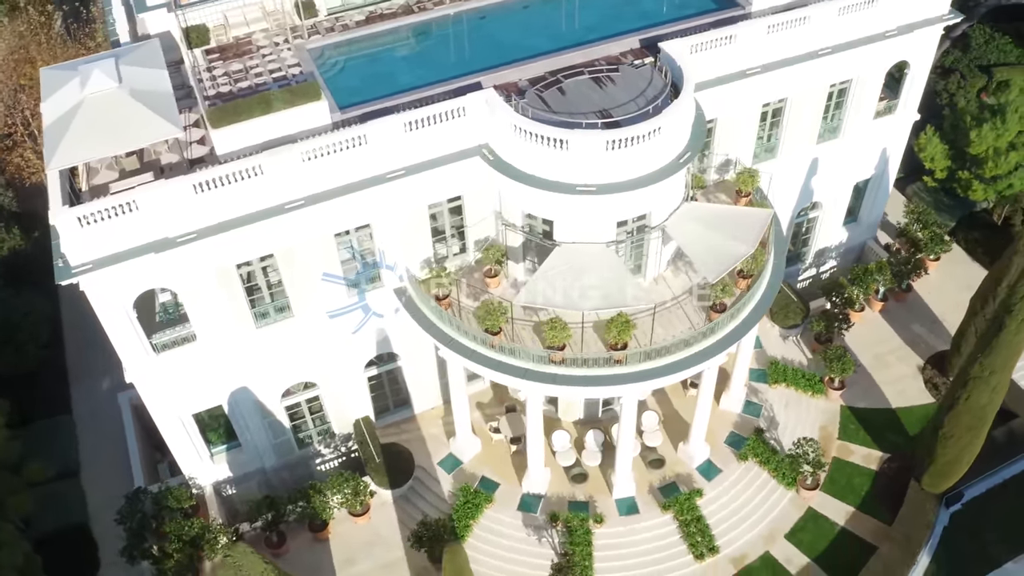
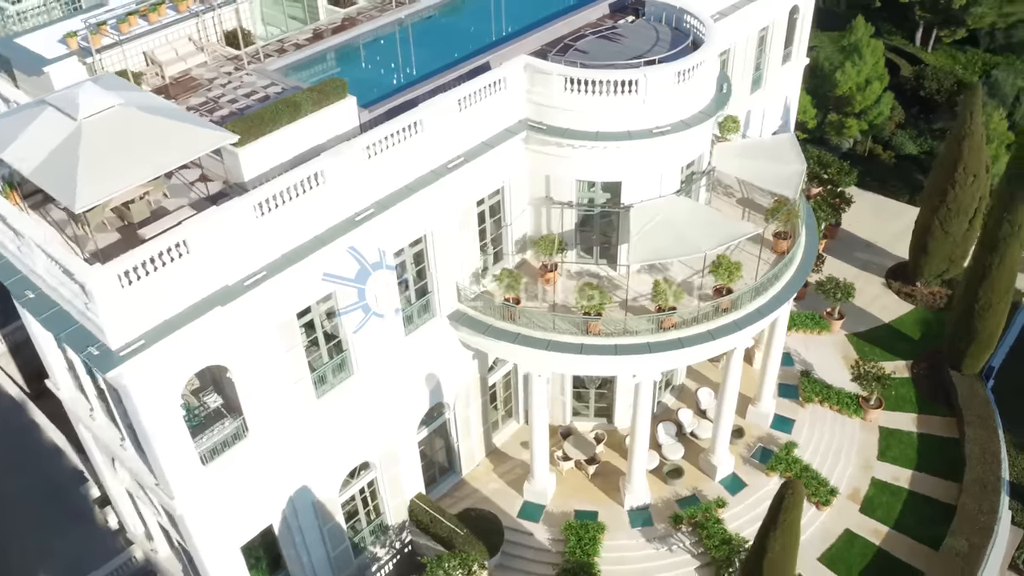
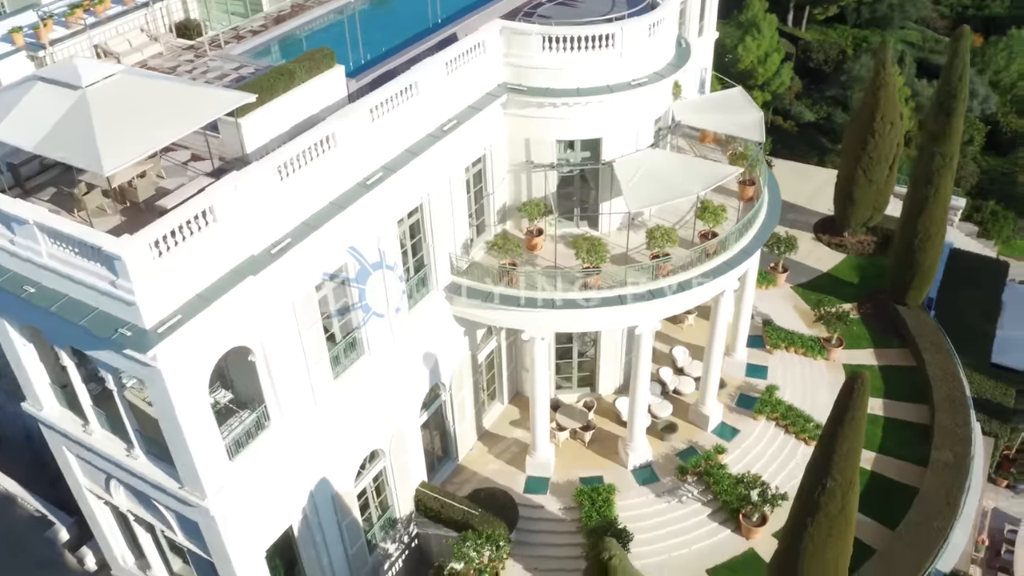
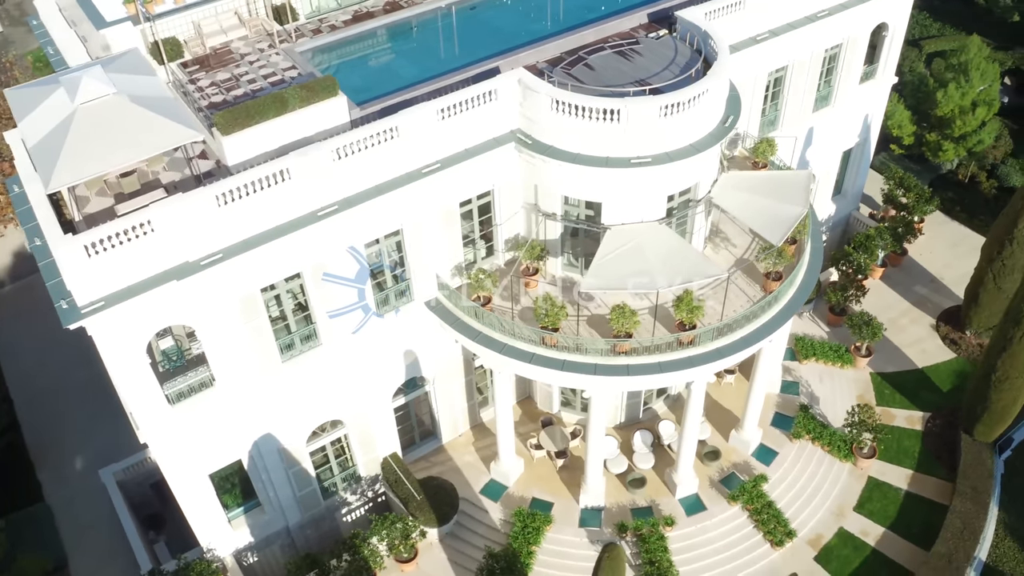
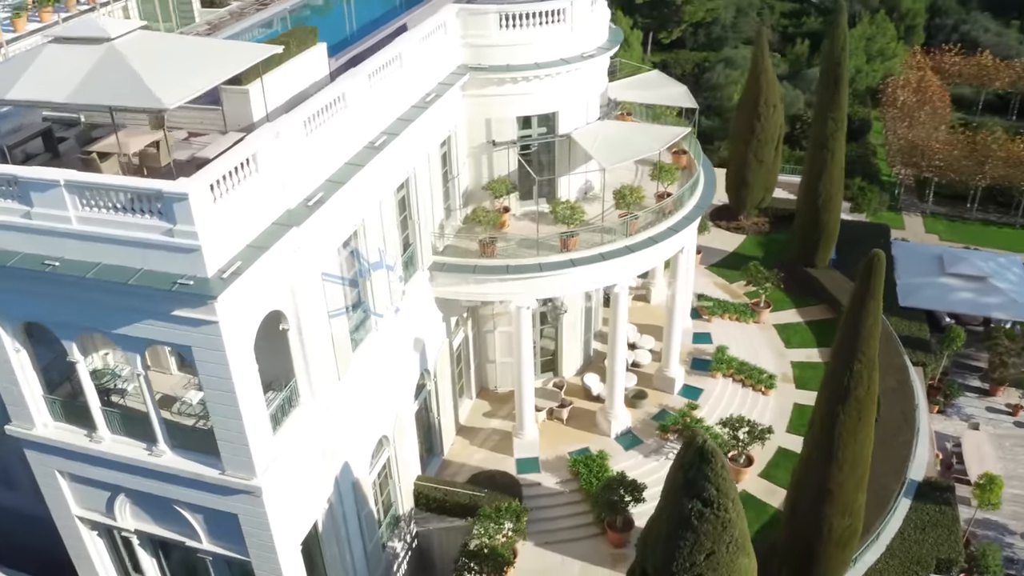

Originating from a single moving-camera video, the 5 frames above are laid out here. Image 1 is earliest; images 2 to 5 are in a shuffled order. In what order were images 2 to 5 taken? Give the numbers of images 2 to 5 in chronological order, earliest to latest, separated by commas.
4, 2, 3, 5
